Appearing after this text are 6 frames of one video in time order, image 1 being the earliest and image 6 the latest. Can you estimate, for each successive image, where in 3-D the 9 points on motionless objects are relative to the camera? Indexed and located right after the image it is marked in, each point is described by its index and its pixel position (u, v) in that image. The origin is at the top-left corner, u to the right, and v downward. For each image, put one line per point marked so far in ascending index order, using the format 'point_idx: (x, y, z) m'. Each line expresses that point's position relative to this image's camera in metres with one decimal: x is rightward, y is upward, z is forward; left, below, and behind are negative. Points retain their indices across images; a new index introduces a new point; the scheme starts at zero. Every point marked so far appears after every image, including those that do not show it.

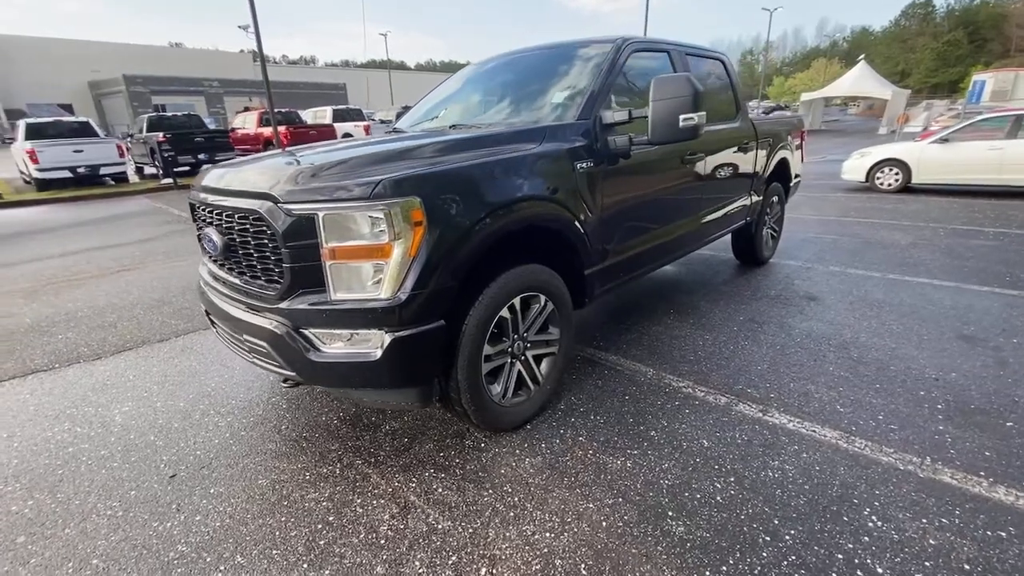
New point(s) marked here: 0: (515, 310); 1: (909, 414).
0: (0.0, -0.1, +2.4) m
1: (+2.1, -0.7, +2.7) m
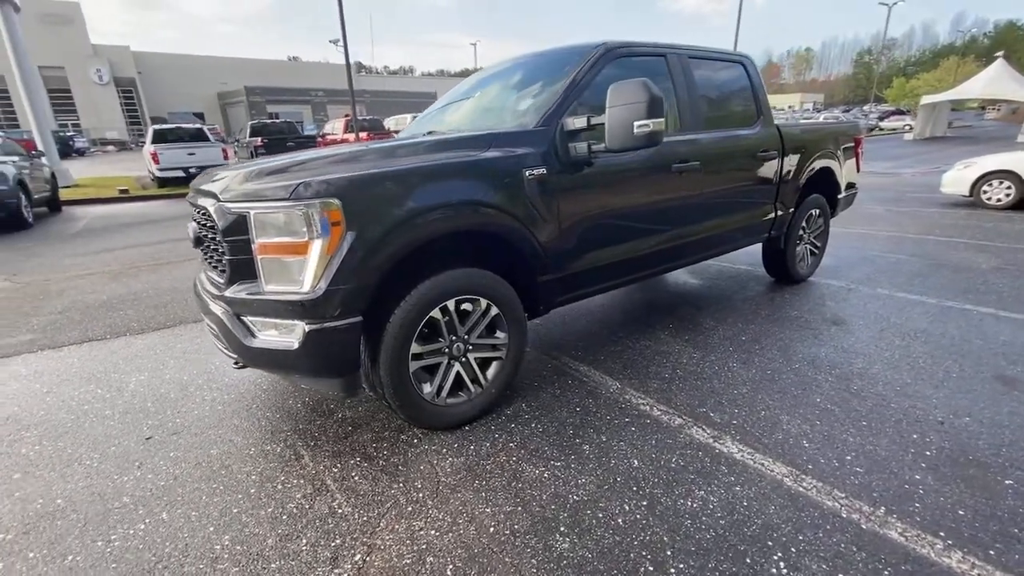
0: (-0.3, -0.1, +2.5) m
1: (+1.8, -0.8, +2.3) m
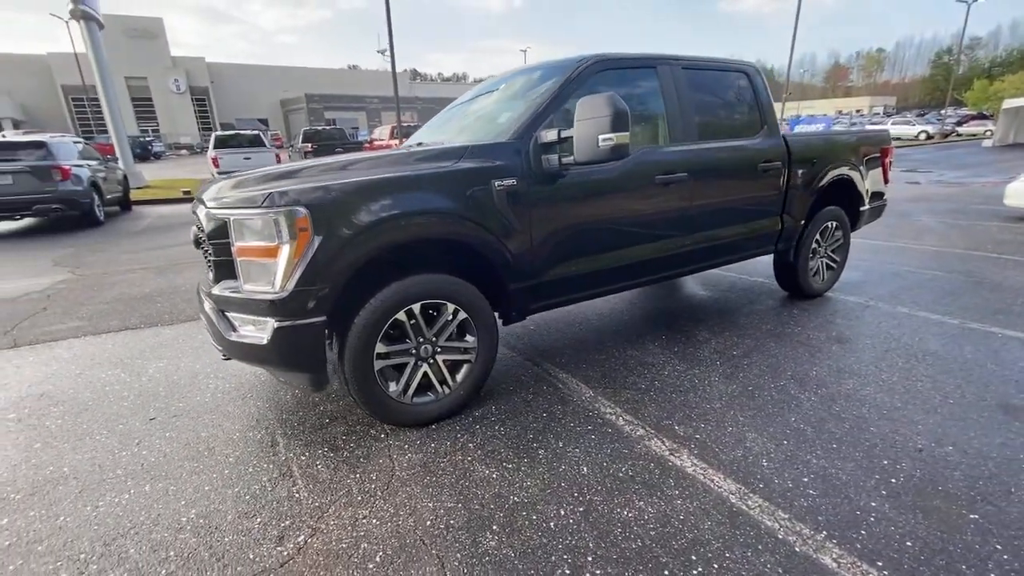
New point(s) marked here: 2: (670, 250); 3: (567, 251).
0: (-0.5, -0.1, +2.6) m
1: (+1.5, -0.9, +2.3) m
2: (+1.2, +0.3, +3.6) m
3: (+0.4, +0.2, +3.1) m
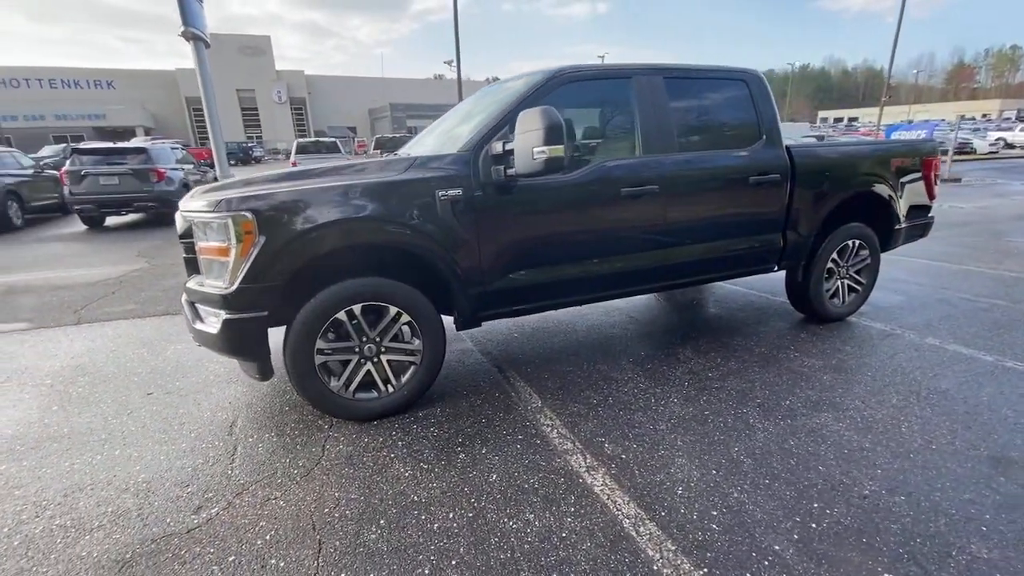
0: (-0.9, -0.2, +2.8) m
1: (+1.1, -1.0, +2.1) m
2: (+1.0, +0.2, +3.5) m
3: (+0.1, +0.2, +3.2) m
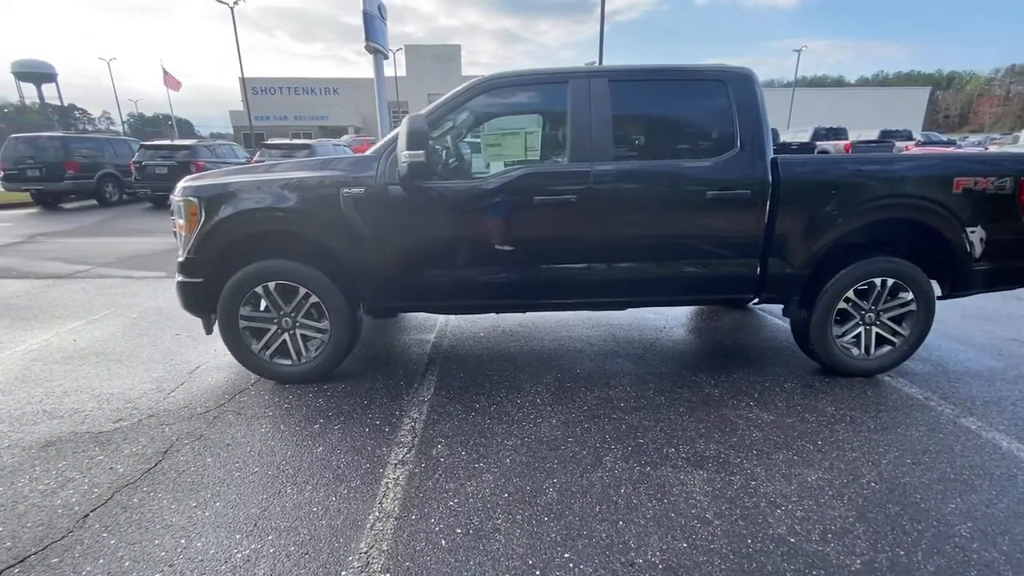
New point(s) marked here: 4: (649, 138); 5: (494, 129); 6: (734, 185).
0: (-1.6, 0.0, +3.3) m
1: (-0.1, -1.1, +2.0) m
2: (+0.4, +0.1, +3.4) m
3: (-0.5, +0.2, +3.3) m
4: (+0.9, +1.0, +3.2) m
5: (-0.1, +1.1, +3.2) m
6: (+1.5, +0.7, +3.2) m
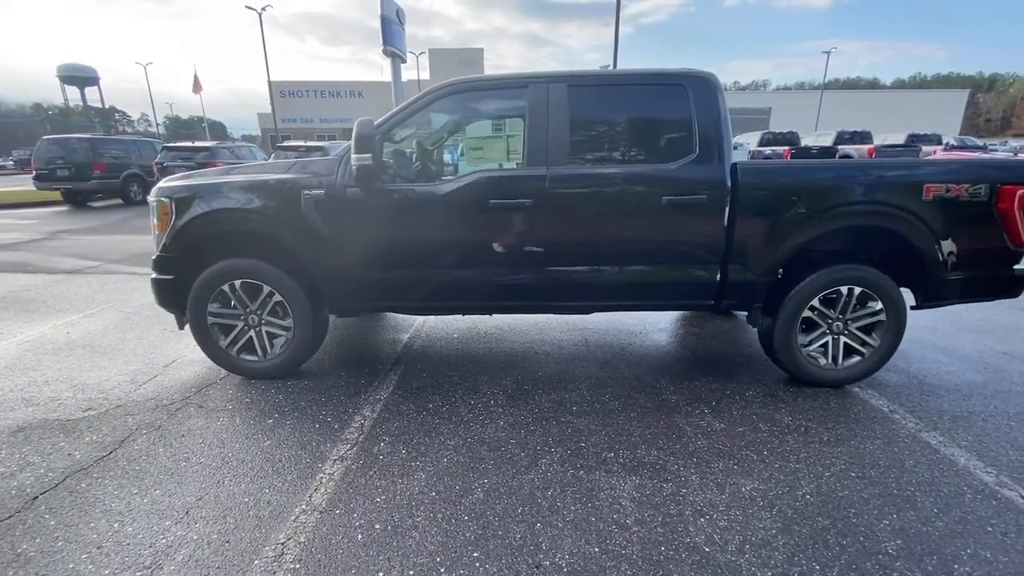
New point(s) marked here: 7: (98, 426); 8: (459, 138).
0: (-1.9, 0.0, +3.4) m
1: (-0.5, -1.1, +2.1) m
2: (+0.2, 0.0, +3.4) m
3: (-0.8, +0.2, +3.4) m
4: (+0.6, +1.0, +3.2) m
5: (-0.4, +1.1, +3.3) m
6: (+1.2, +0.6, +3.1) m
7: (-2.5, -0.8, +2.9) m
8: (-0.4, +1.0, +3.3) m
